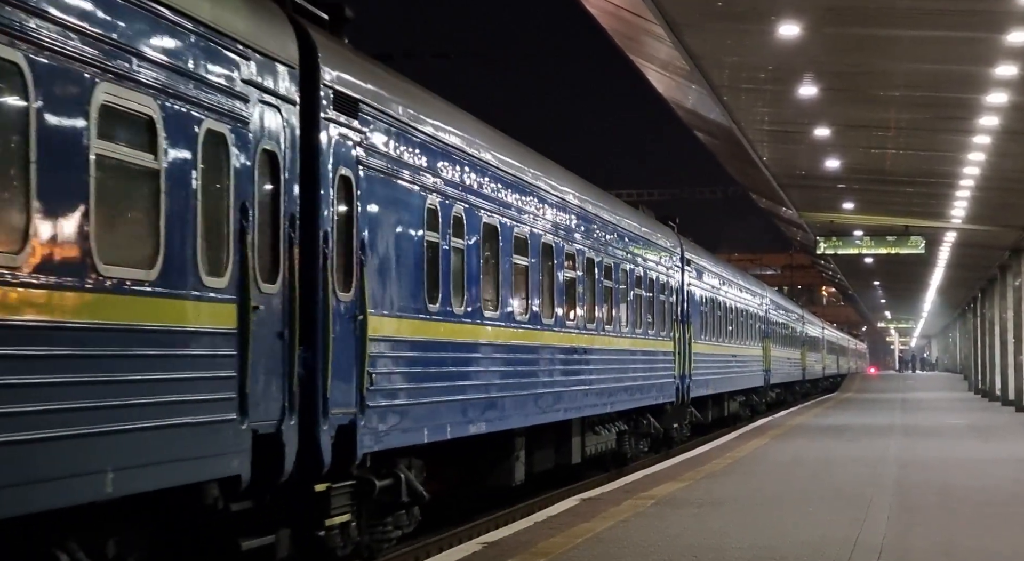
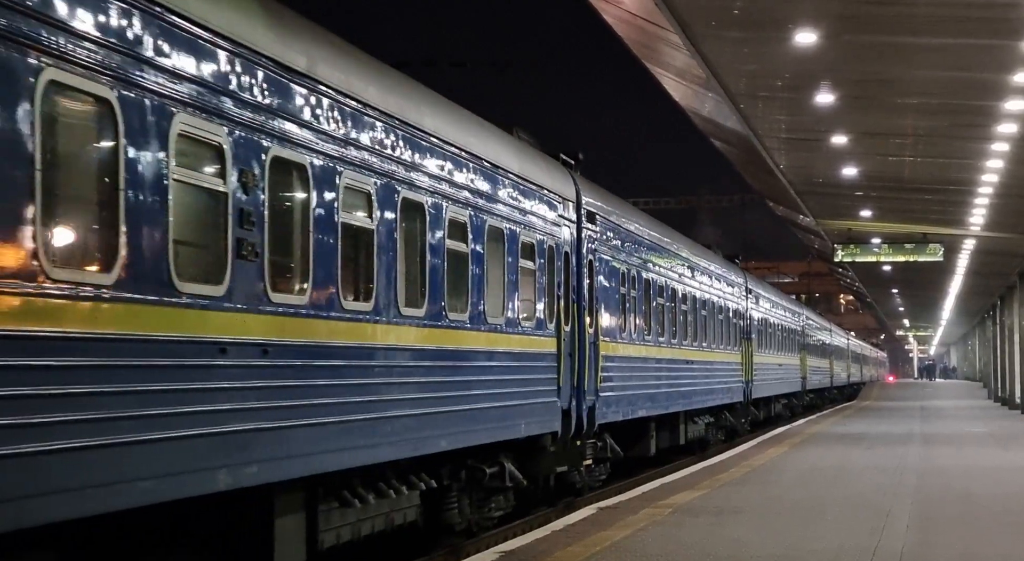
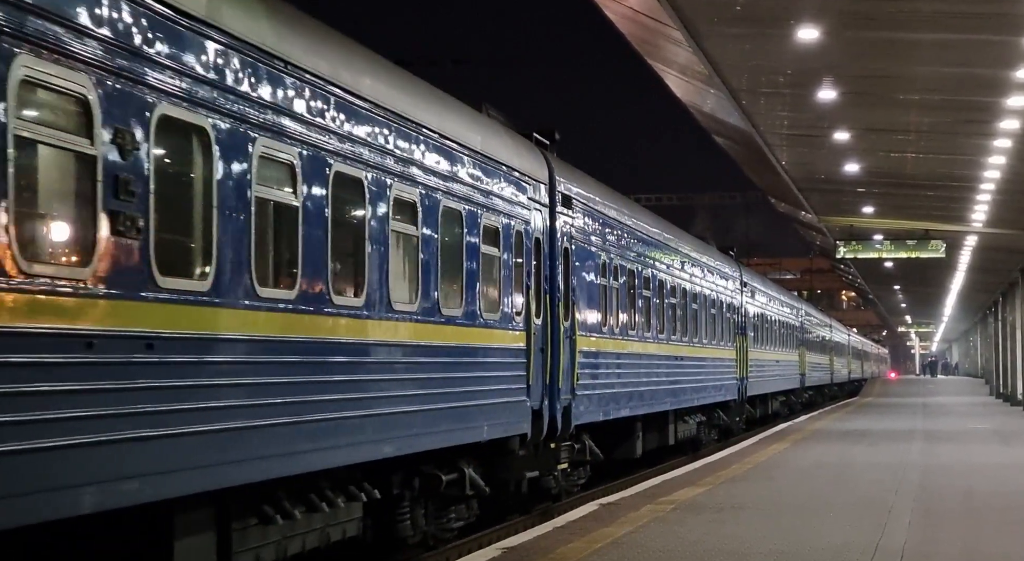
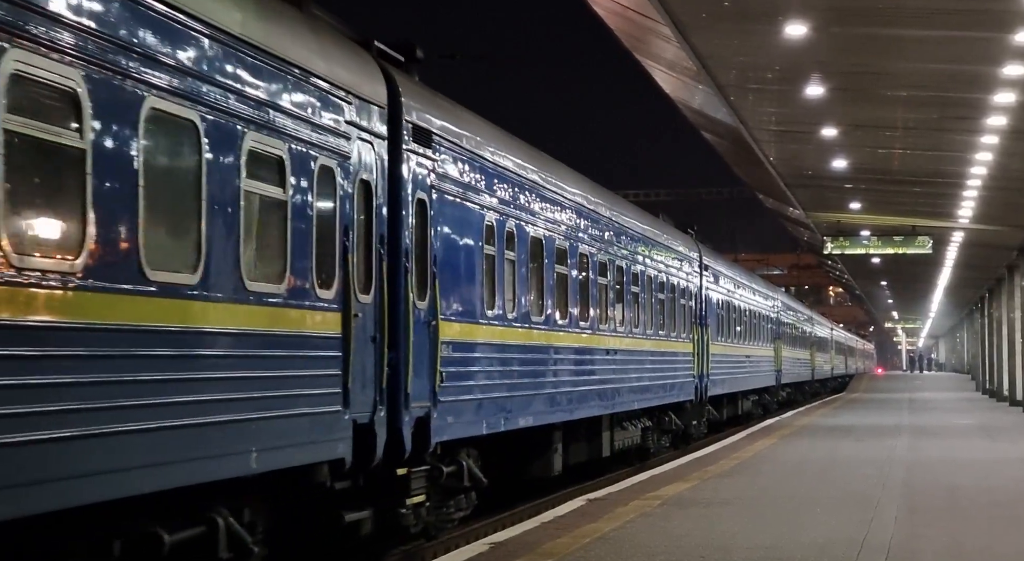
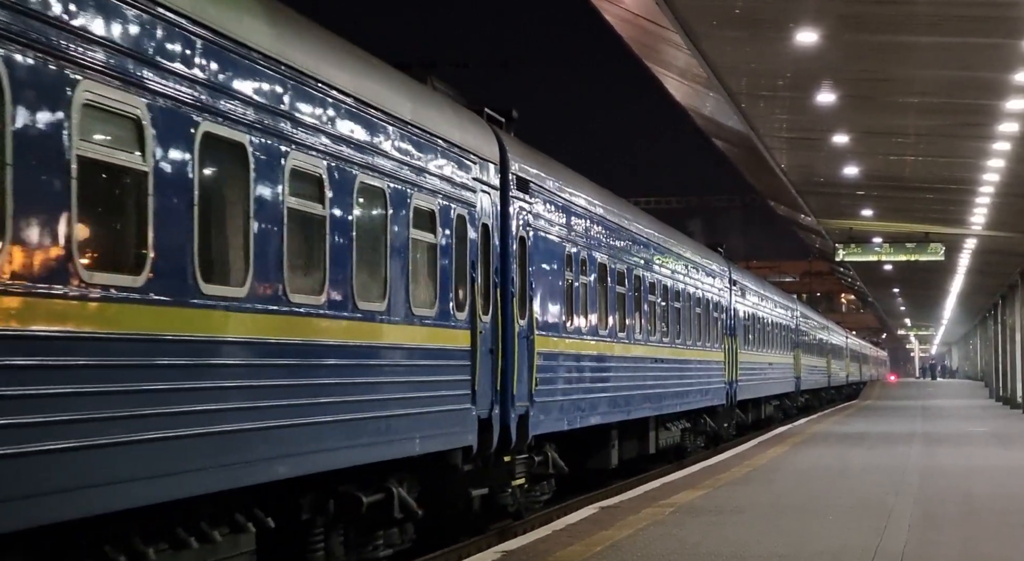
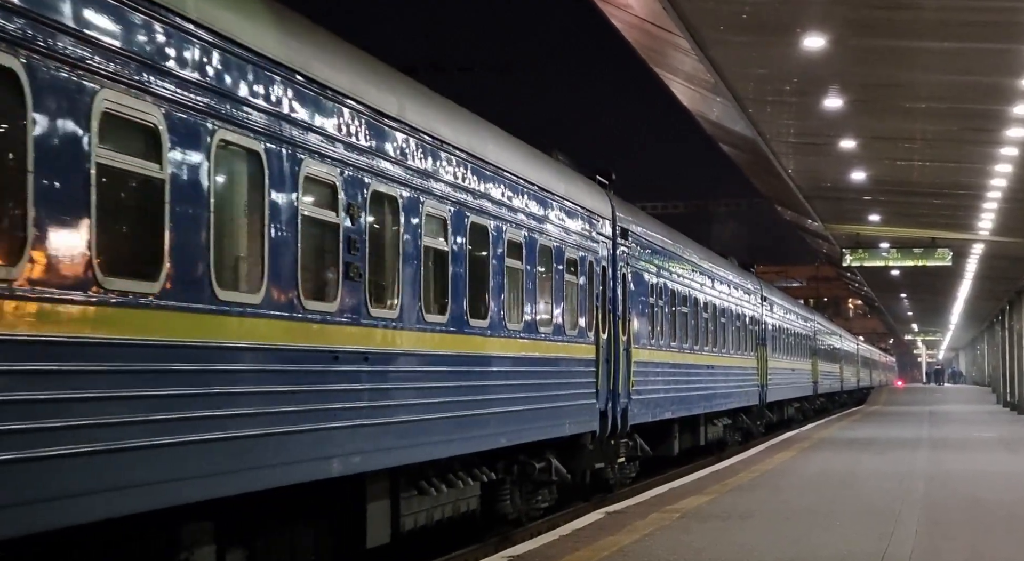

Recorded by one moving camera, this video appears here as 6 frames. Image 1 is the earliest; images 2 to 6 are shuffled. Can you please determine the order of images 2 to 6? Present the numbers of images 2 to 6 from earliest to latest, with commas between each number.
4, 5, 3, 2, 6
